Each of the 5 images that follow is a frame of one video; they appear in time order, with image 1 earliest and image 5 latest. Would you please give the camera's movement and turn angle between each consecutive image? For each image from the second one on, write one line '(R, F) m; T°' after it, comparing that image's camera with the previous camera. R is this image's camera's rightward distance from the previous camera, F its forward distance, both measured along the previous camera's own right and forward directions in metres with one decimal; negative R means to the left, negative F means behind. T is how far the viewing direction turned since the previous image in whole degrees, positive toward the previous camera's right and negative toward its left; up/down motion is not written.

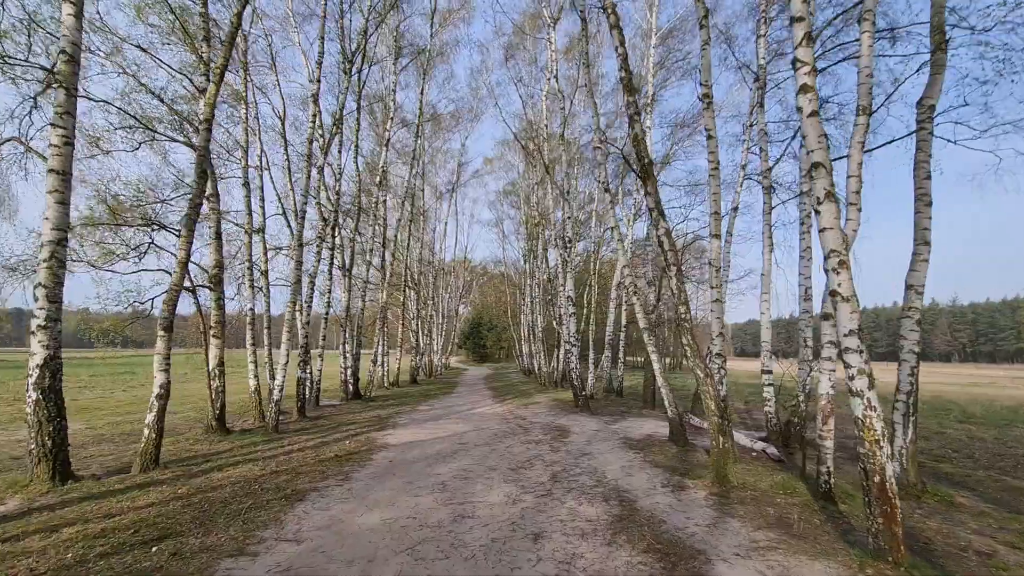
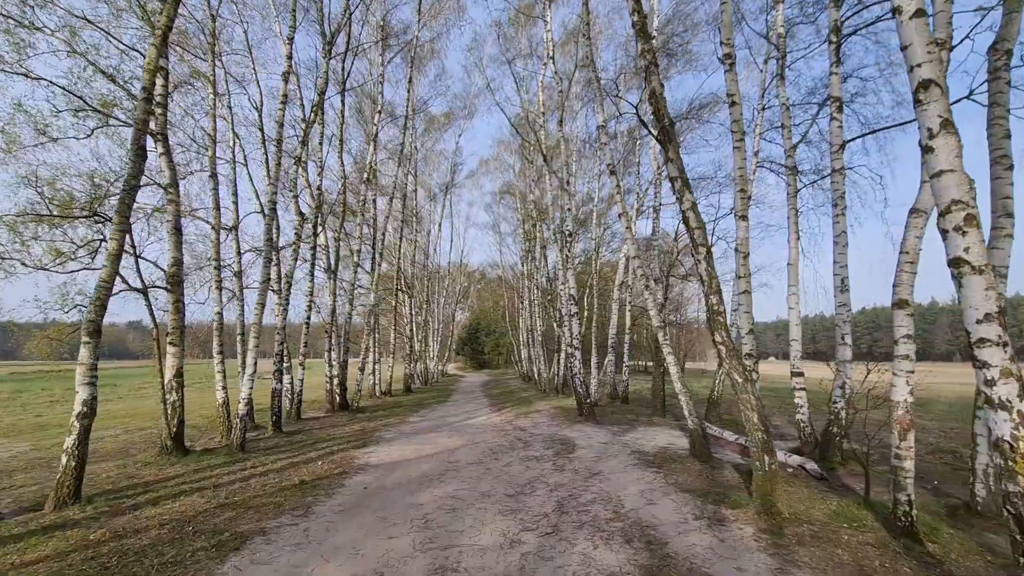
(0.0, +1.1) m; 0°
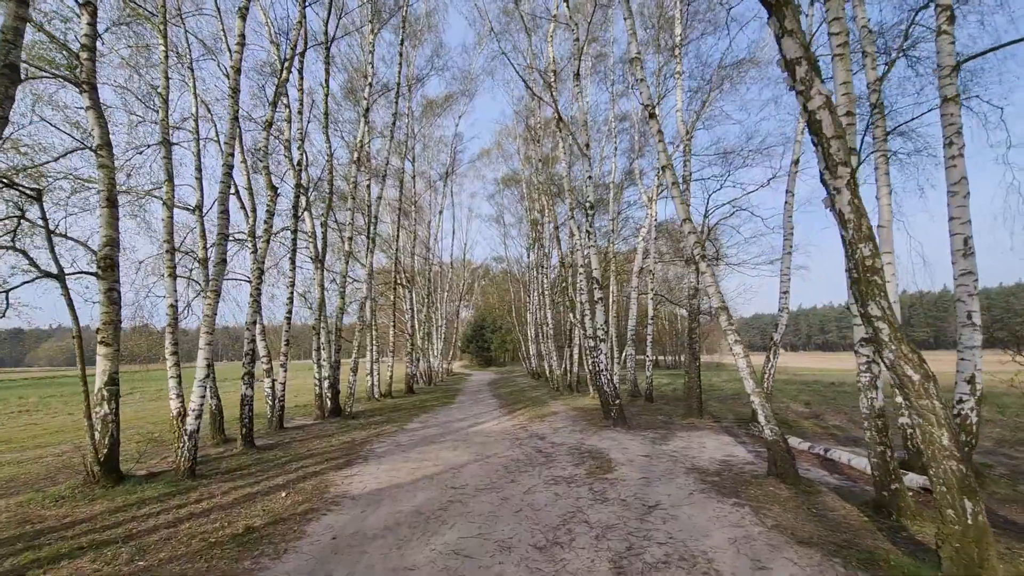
(-0.2, +1.8) m; 0°
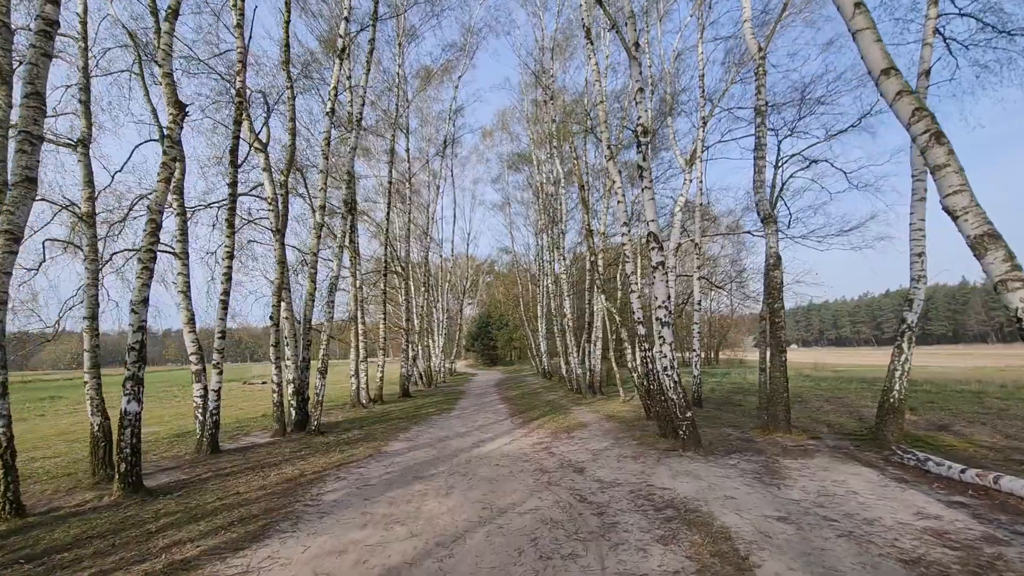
(-0.2, +3.1) m; -1°
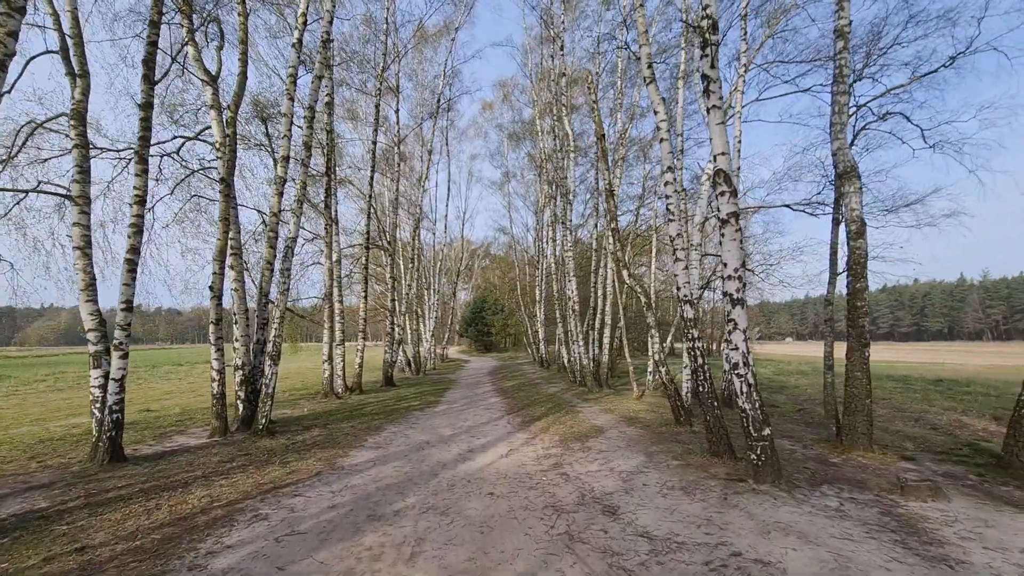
(-0.1, +2.1) m; +1°
